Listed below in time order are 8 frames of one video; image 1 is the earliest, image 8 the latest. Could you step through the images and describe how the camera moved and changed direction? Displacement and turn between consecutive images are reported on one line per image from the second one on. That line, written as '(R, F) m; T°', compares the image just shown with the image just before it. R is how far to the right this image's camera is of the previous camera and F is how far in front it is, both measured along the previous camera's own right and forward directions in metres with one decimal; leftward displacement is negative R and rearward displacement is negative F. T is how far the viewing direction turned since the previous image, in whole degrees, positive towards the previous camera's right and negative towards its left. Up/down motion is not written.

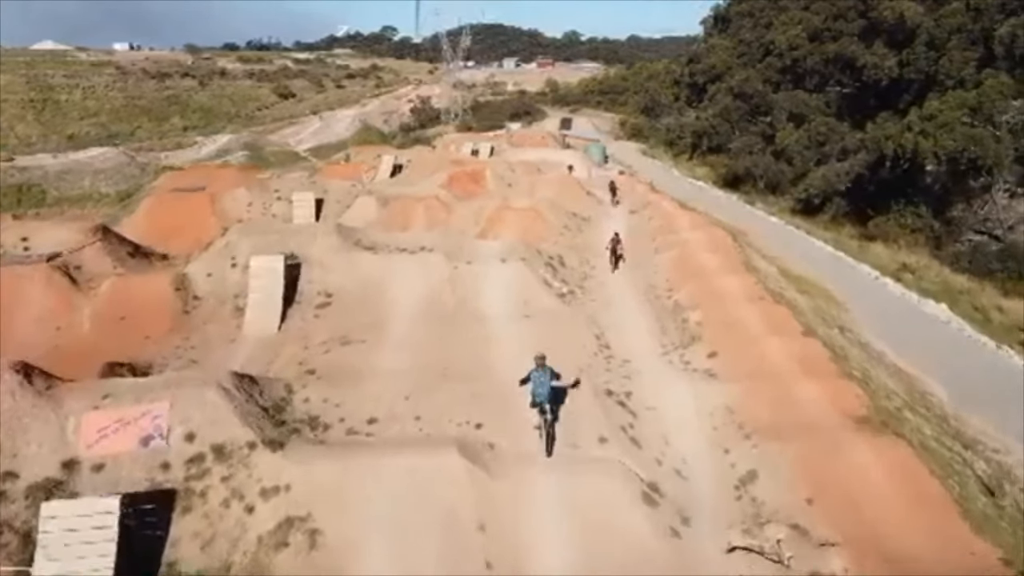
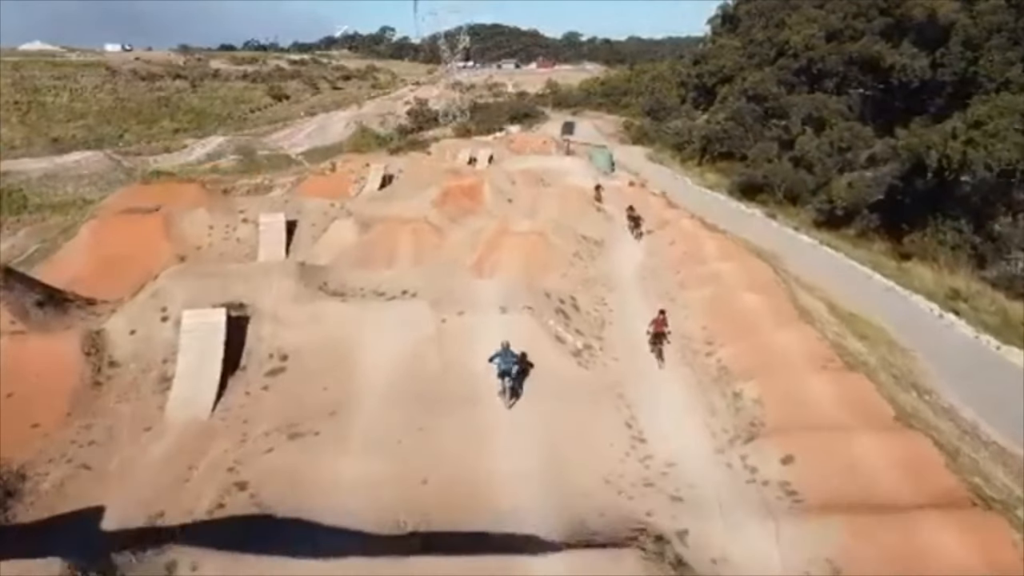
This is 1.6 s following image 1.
(-0.1, +4.5) m; 0°
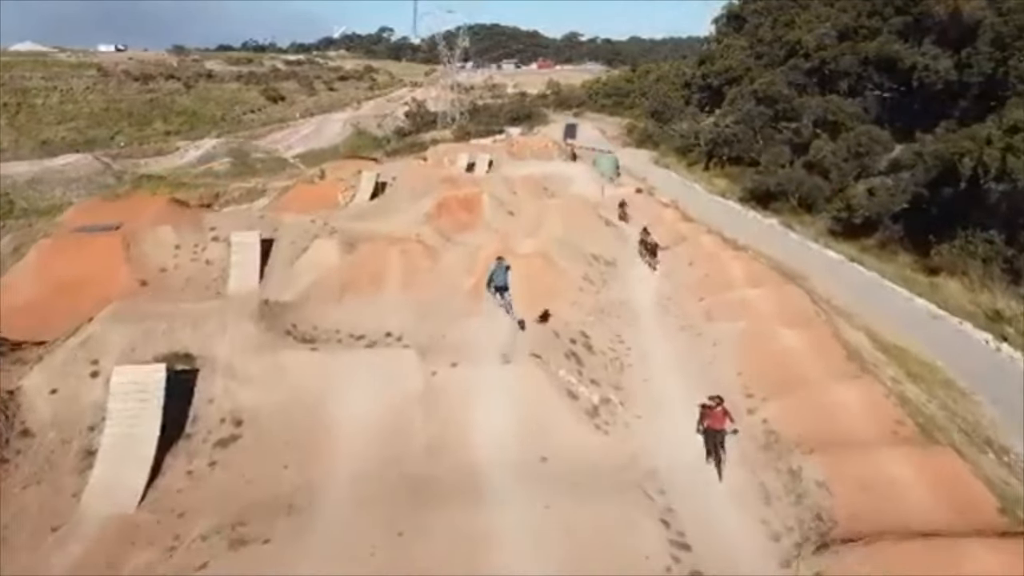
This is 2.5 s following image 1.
(-0.1, +3.0) m; 0°
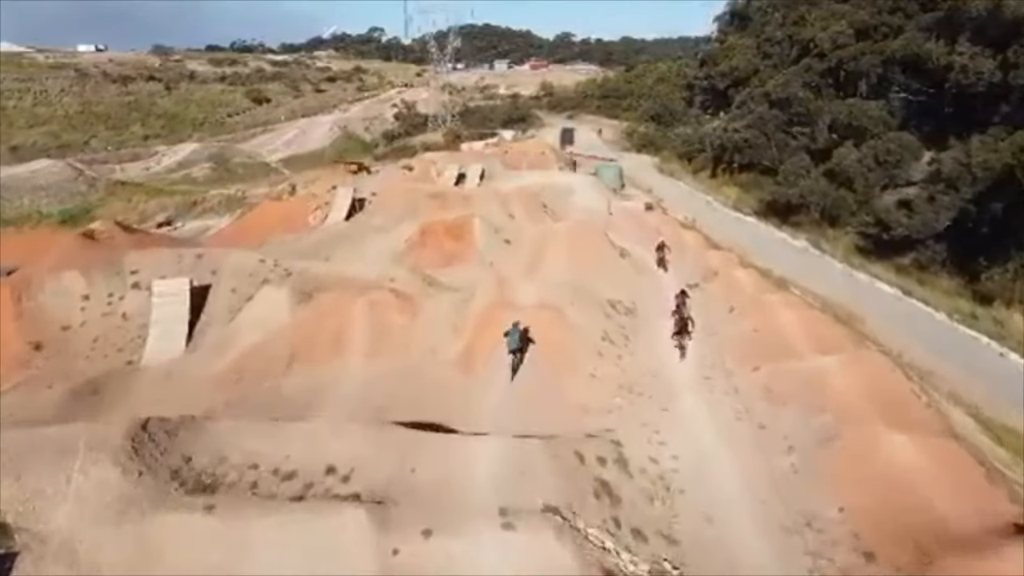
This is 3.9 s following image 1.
(-0.1, +5.4) m; +1°
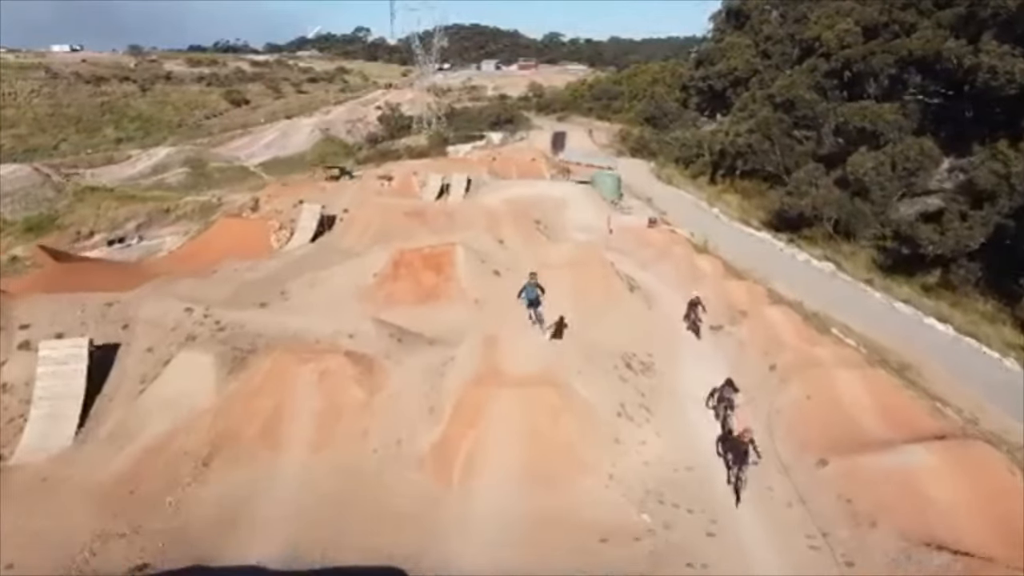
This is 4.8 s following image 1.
(0.0, +4.3) m; +1°
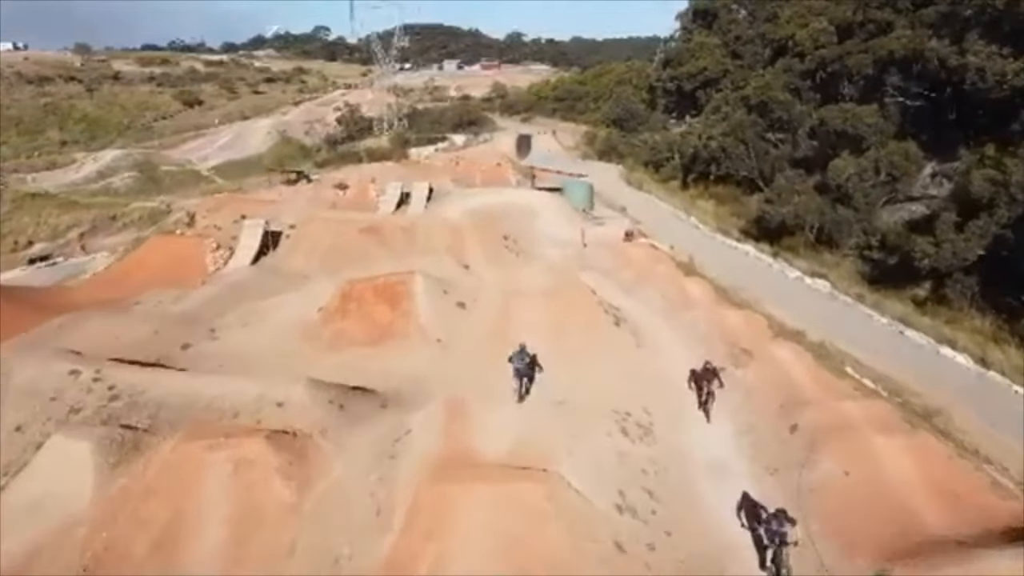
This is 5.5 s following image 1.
(-0.1, +3.3) m; +2°
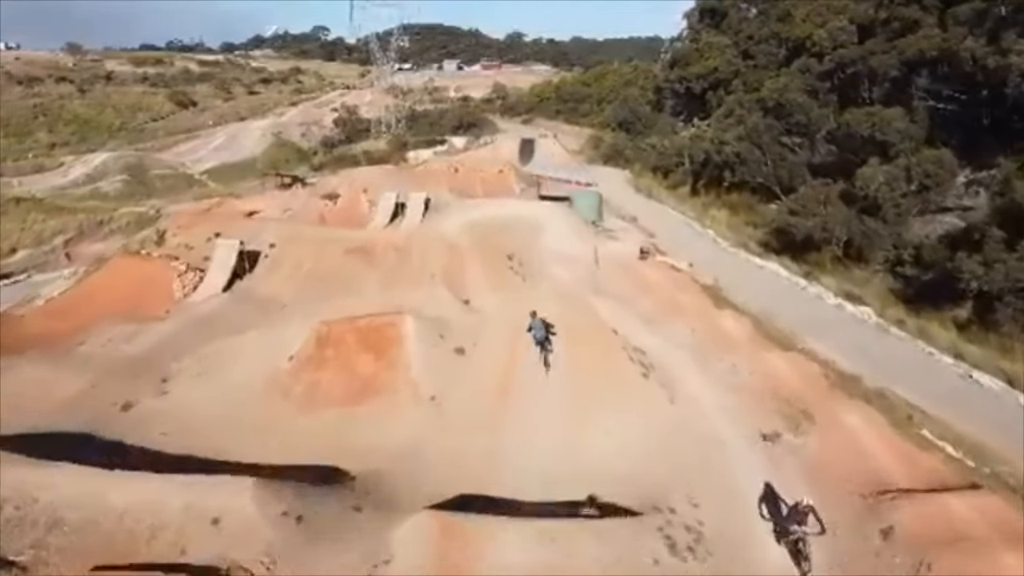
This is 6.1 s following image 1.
(-0.2, +3.4) m; 0°
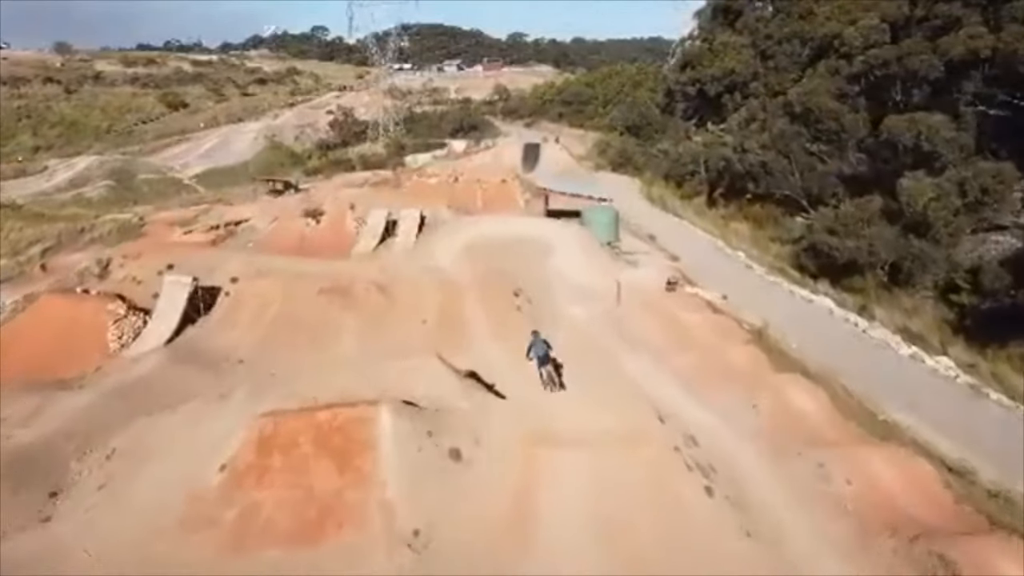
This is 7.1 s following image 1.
(-0.2, +4.8) m; 0°
